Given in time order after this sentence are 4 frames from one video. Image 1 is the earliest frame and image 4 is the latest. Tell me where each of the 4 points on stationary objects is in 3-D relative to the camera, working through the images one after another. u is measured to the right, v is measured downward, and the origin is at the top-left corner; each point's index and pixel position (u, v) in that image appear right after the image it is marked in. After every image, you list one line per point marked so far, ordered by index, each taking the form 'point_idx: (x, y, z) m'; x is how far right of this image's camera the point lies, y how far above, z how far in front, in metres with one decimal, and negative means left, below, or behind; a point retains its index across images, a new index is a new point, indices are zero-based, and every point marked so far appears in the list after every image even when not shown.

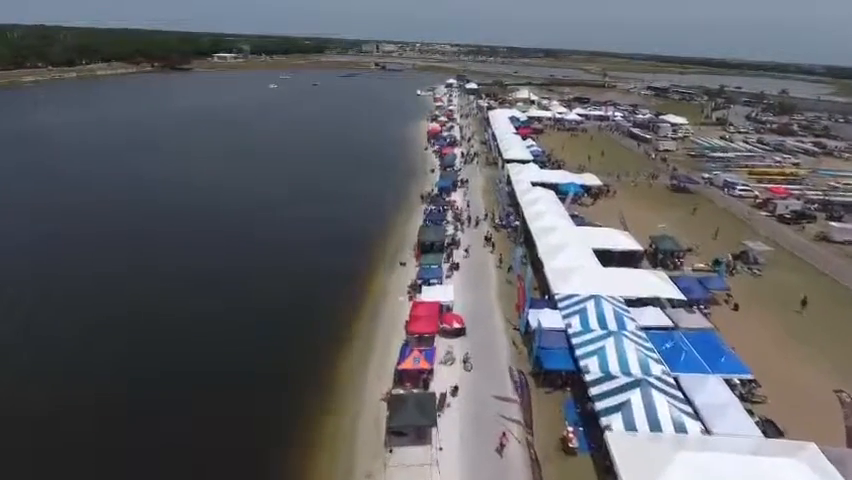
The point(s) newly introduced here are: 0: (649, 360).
0: (+5.4, -2.9, +16.4) m
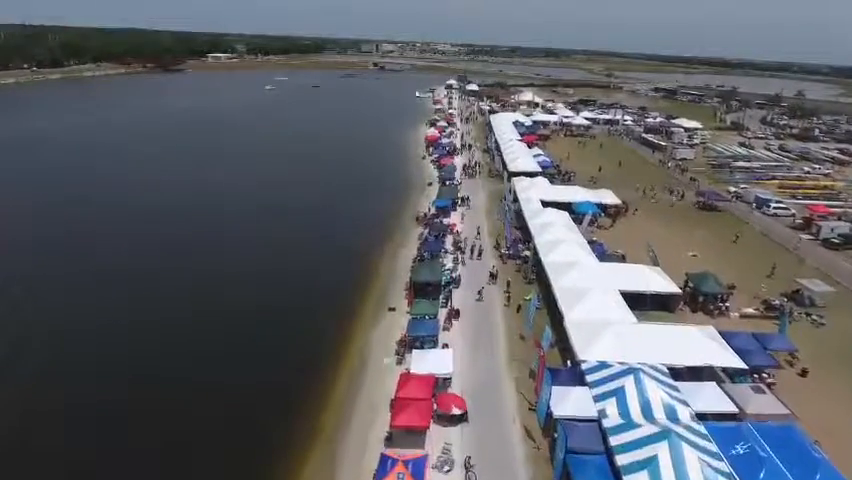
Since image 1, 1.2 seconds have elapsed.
0: (+5.2, -4.1, +12.0) m
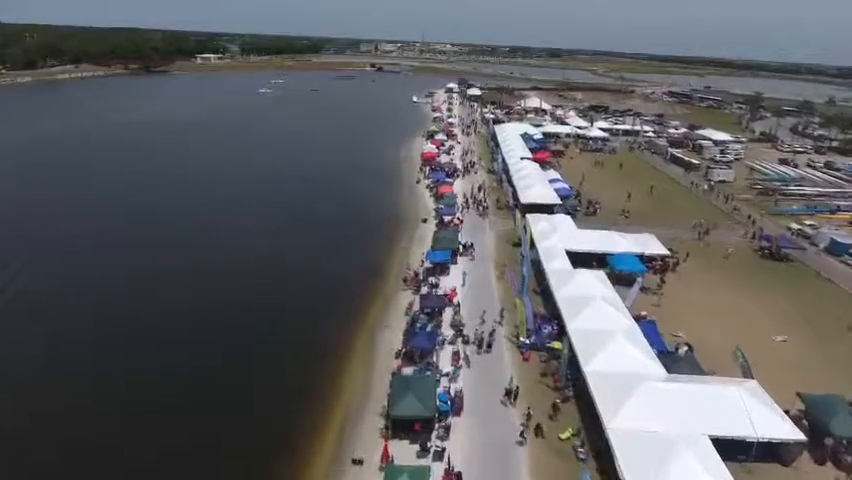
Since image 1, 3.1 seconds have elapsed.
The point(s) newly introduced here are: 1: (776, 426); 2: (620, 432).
0: (+4.8, -6.5, +4.5) m
1: (+7.4, -3.9, +14.3) m
2: (+3.9, -3.7, +14.0) m
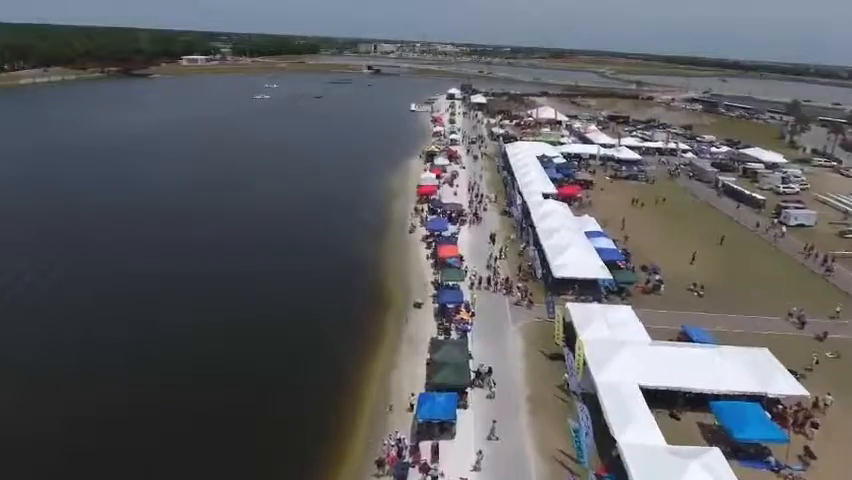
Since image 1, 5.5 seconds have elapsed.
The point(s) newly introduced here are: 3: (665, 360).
0: (+4.6, -9.7, -5.4) m
1: (+7.2, -7.1, +4.4) m
2: (+3.7, -6.9, +4.1) m
3: (+6.1, -3.0, +17.3) m
